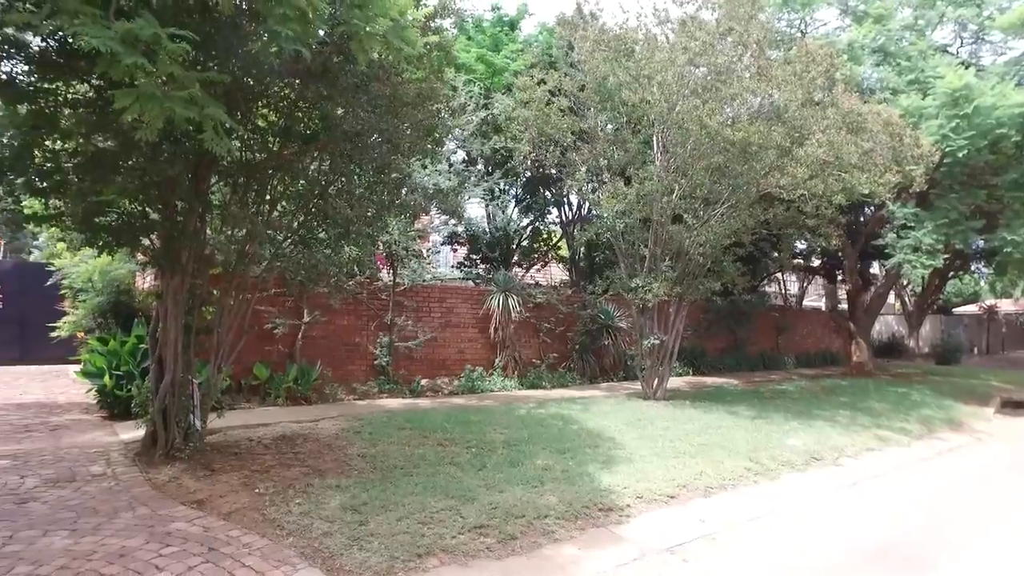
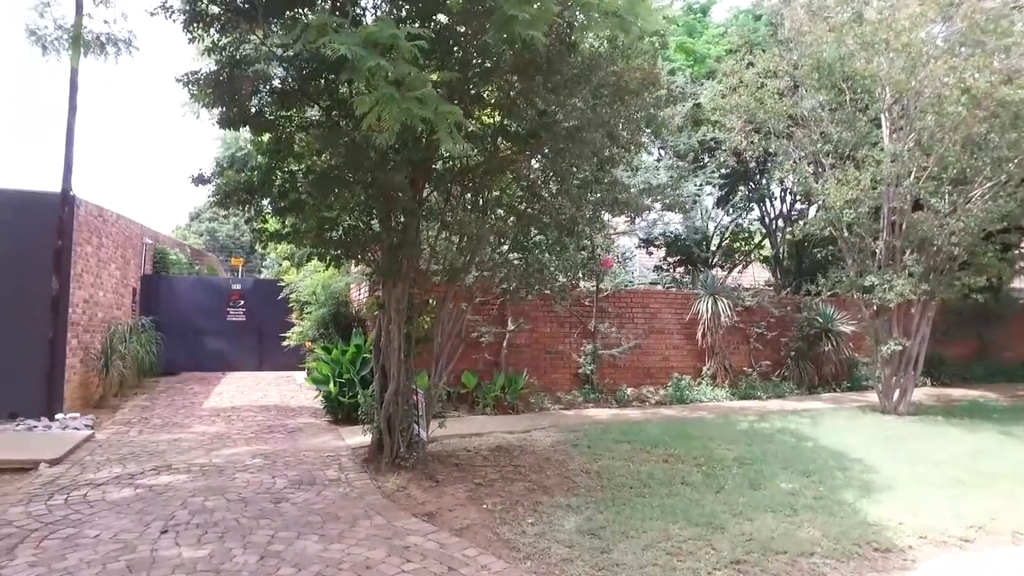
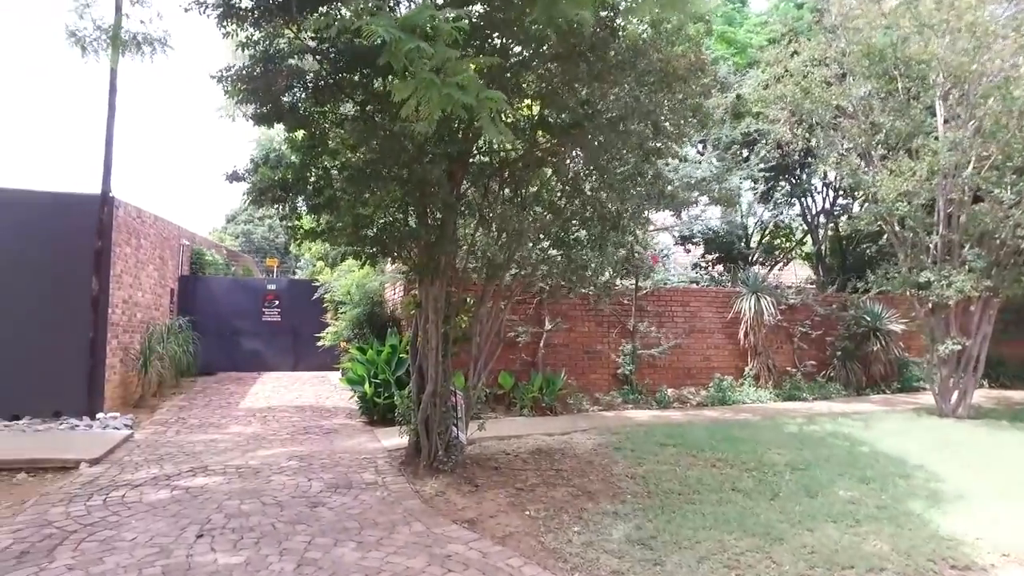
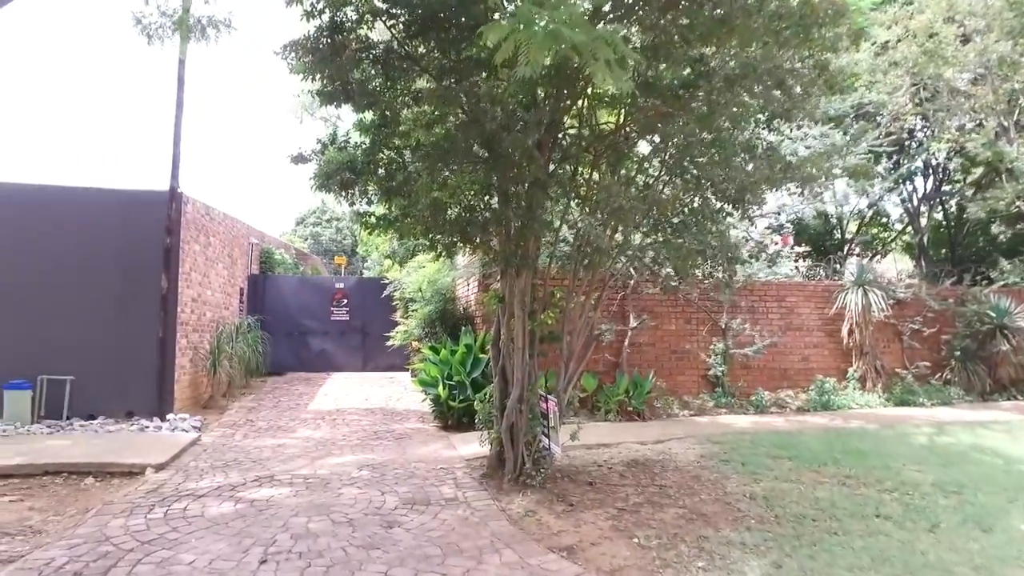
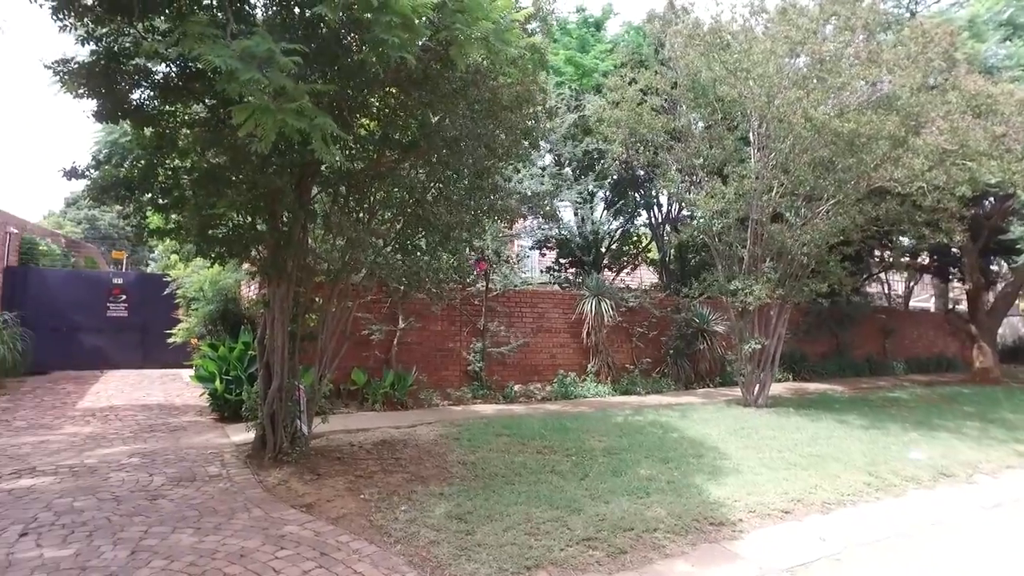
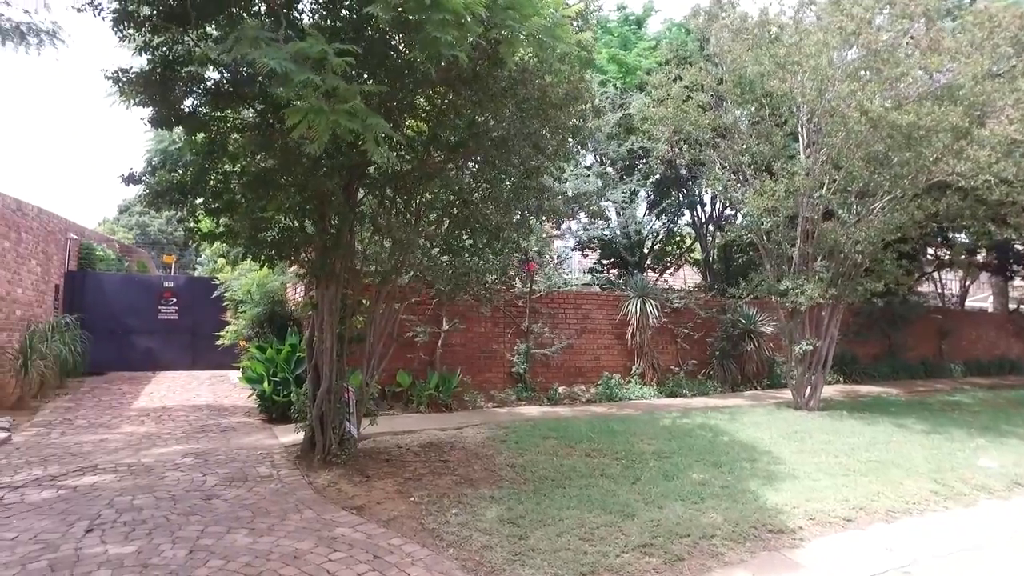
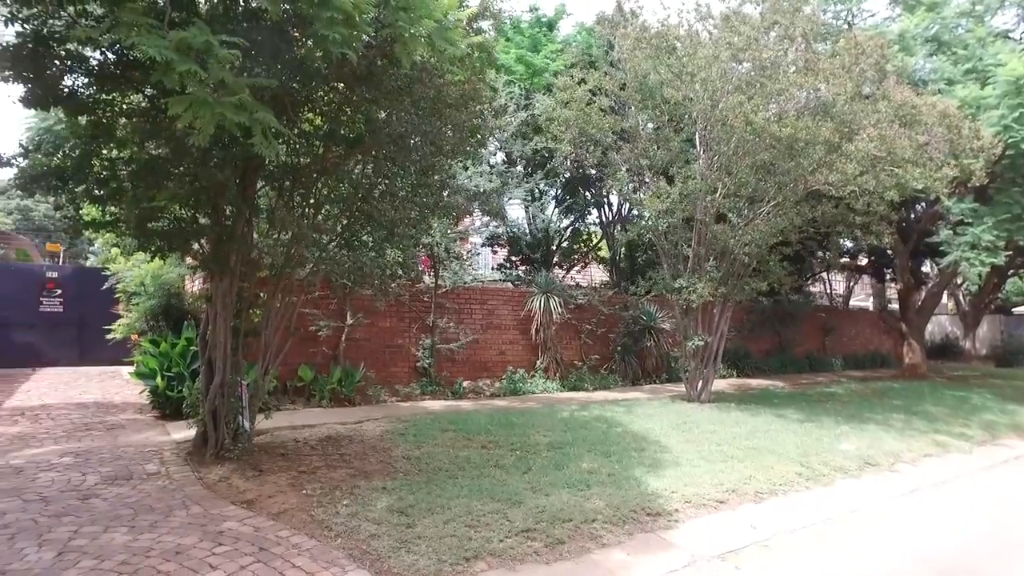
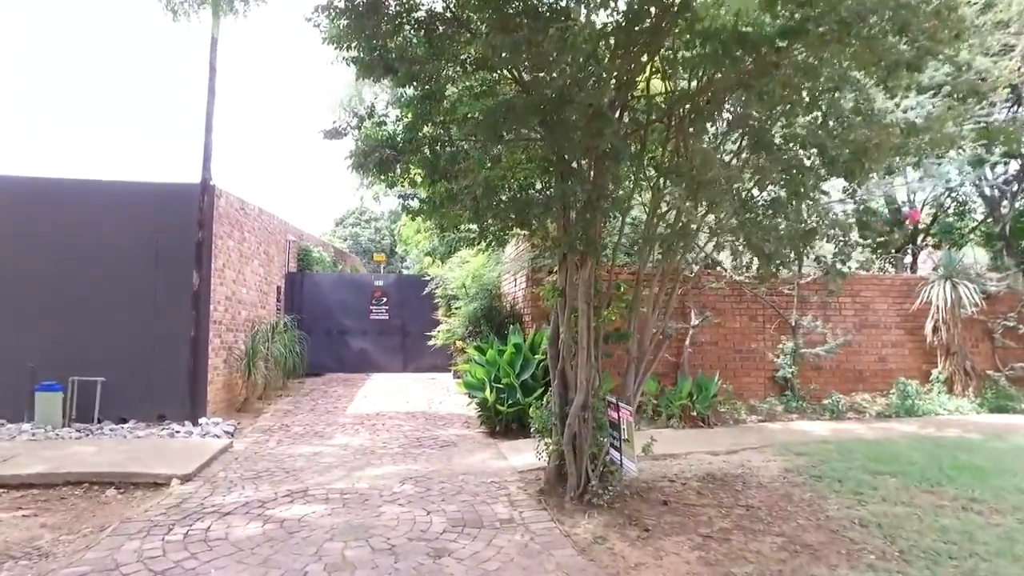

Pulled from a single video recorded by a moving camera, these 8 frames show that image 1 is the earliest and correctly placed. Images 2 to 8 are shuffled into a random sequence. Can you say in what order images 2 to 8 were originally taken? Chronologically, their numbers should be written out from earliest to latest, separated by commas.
7, 5, 6, 2, 3, 4, 8
